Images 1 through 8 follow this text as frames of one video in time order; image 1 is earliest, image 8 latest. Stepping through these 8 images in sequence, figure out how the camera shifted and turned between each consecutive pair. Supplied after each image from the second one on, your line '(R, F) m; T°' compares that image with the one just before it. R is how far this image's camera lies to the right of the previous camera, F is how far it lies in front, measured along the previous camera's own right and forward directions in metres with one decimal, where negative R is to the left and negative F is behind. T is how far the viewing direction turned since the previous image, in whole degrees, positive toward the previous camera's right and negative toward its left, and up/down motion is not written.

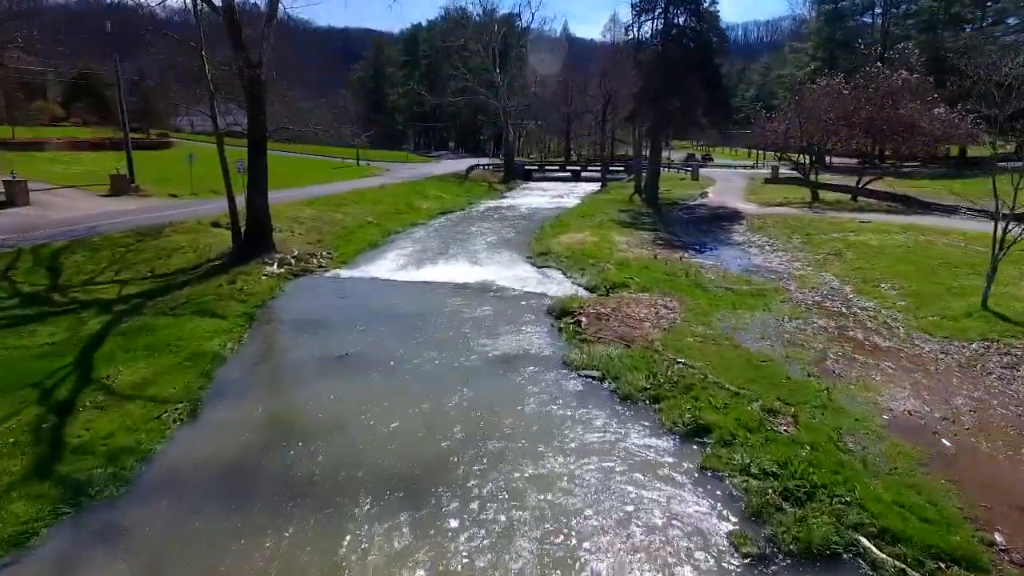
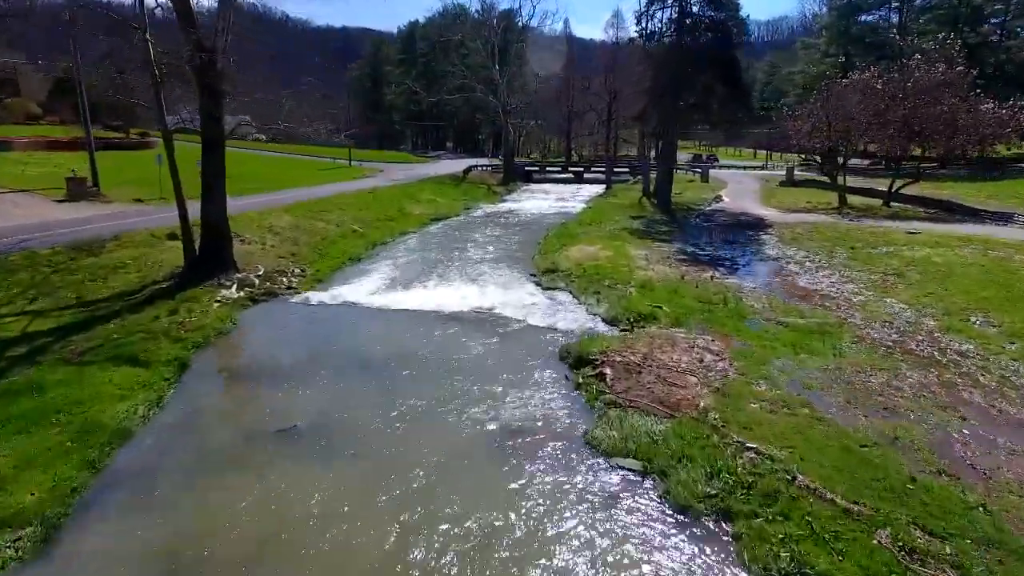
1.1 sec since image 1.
(-0.1, +2.7) m; 0°
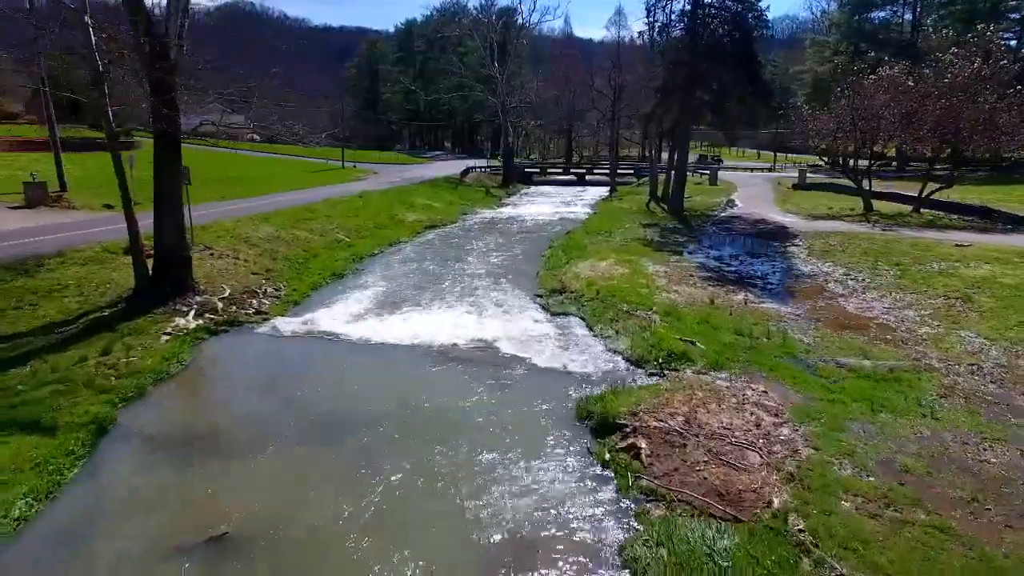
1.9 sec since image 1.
(-0.1, +2.1) m; 0°
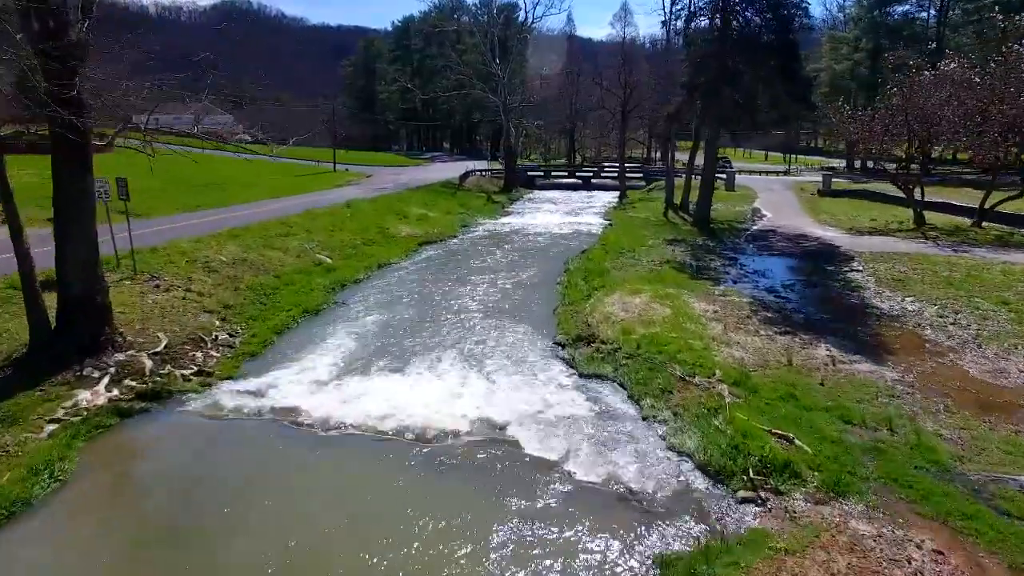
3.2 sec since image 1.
(-0.3, +3.2) m; 0°
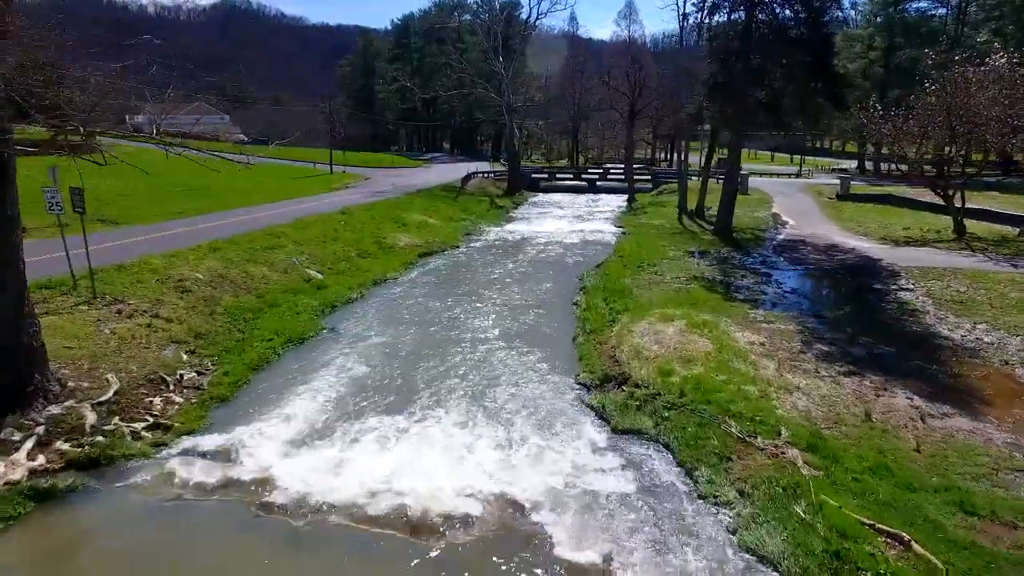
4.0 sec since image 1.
(-0.3, +1.8) m; 0°
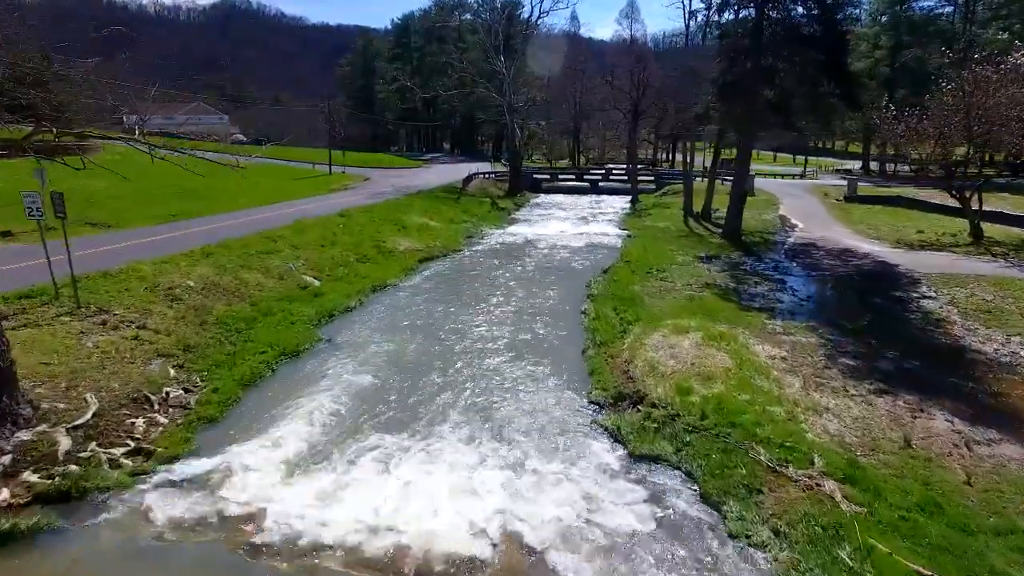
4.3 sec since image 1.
(-0.1, +0.7) m; 0°
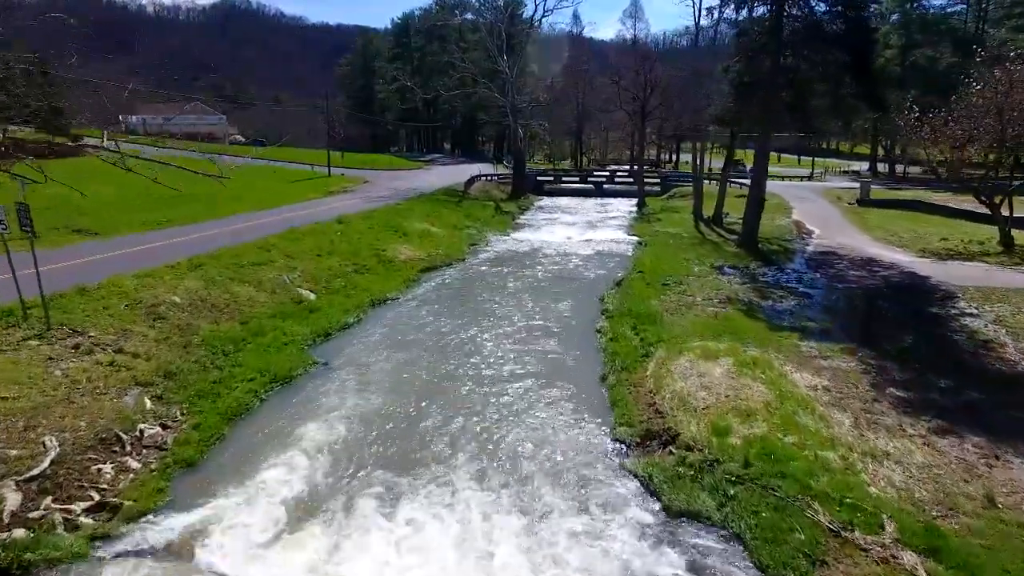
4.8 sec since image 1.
(-0.2, +1.1) m; 0°
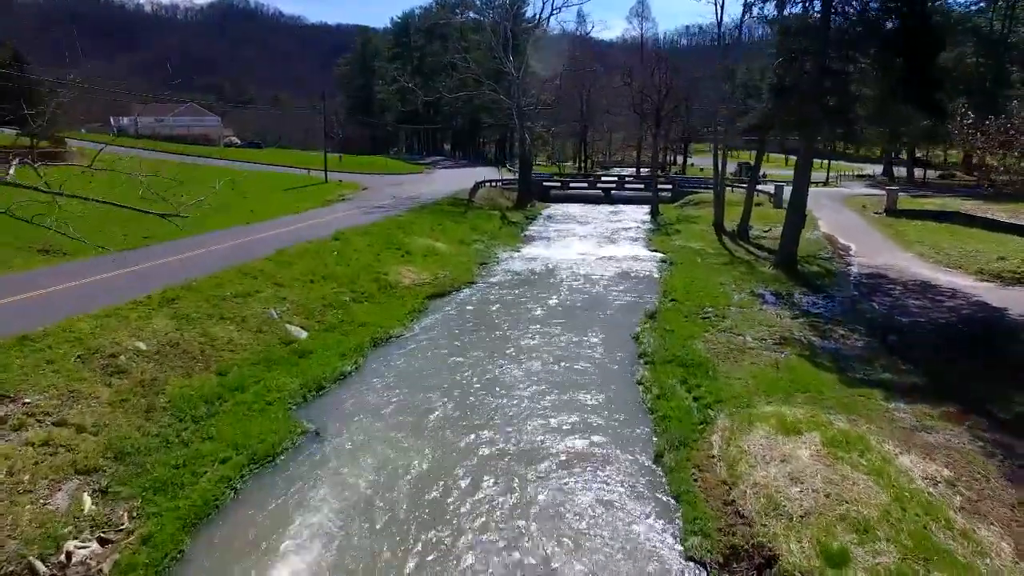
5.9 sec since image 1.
(-0.5, +2.1) m; 0°
